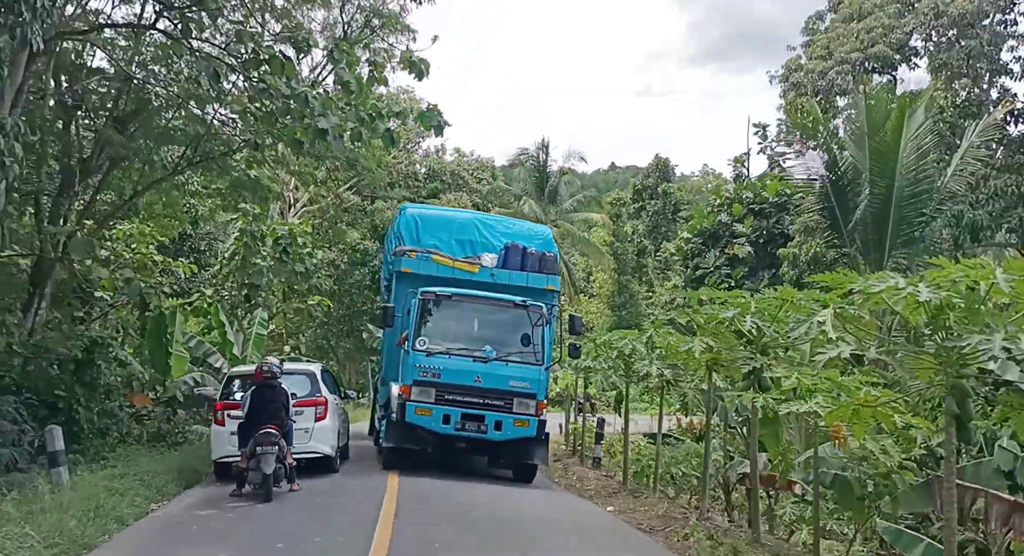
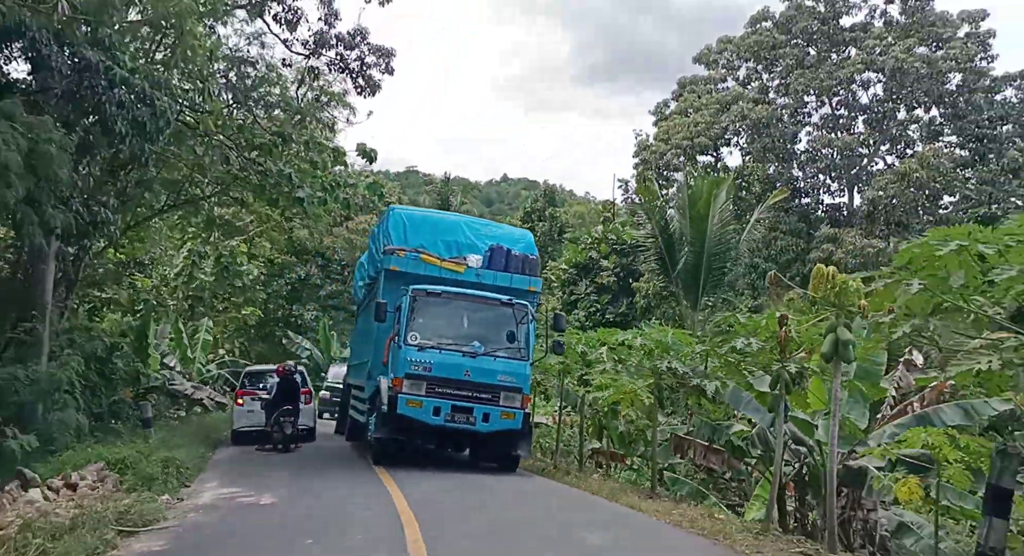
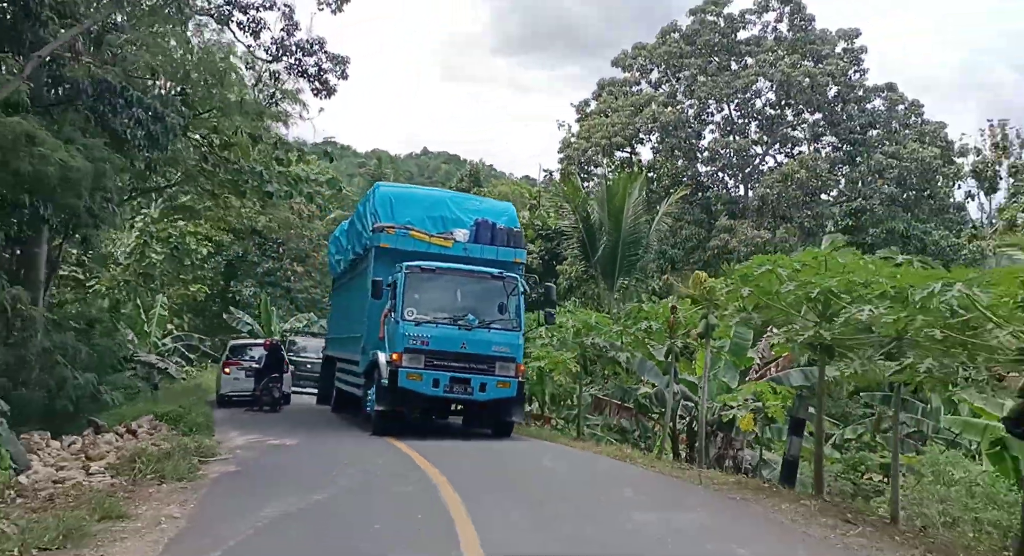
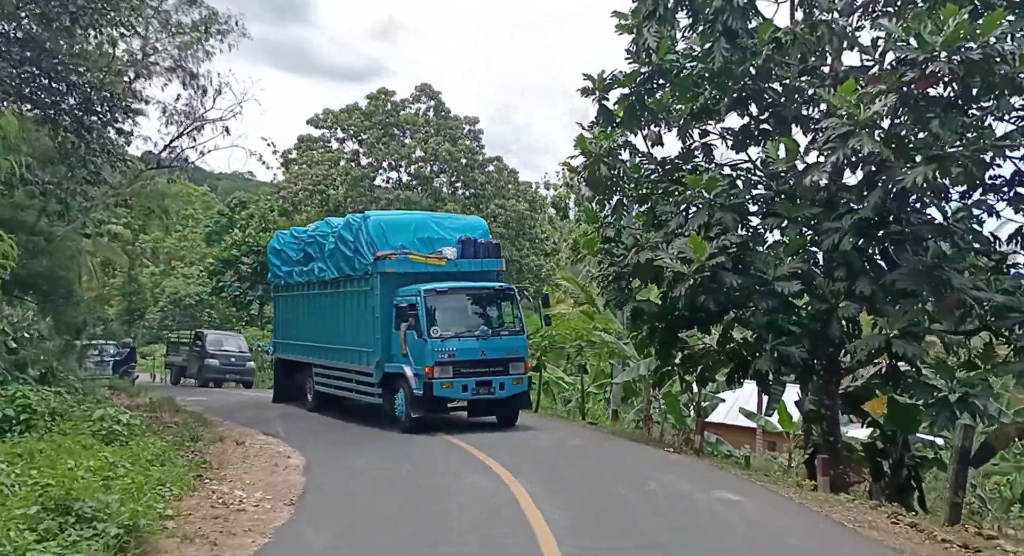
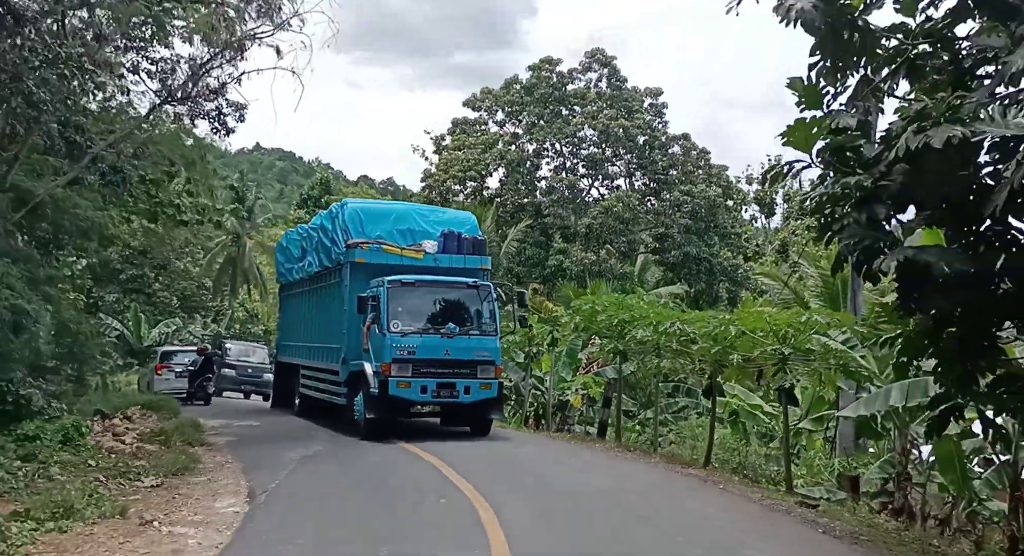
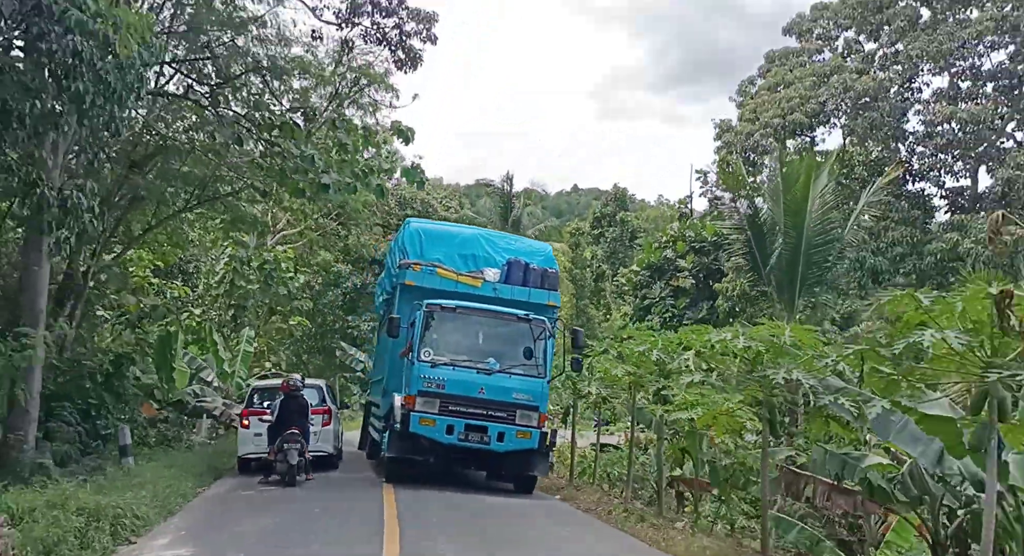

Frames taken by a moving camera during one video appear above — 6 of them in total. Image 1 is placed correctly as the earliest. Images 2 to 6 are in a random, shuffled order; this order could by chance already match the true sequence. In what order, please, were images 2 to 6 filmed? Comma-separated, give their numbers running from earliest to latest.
6, 2, 3, 5, 4
